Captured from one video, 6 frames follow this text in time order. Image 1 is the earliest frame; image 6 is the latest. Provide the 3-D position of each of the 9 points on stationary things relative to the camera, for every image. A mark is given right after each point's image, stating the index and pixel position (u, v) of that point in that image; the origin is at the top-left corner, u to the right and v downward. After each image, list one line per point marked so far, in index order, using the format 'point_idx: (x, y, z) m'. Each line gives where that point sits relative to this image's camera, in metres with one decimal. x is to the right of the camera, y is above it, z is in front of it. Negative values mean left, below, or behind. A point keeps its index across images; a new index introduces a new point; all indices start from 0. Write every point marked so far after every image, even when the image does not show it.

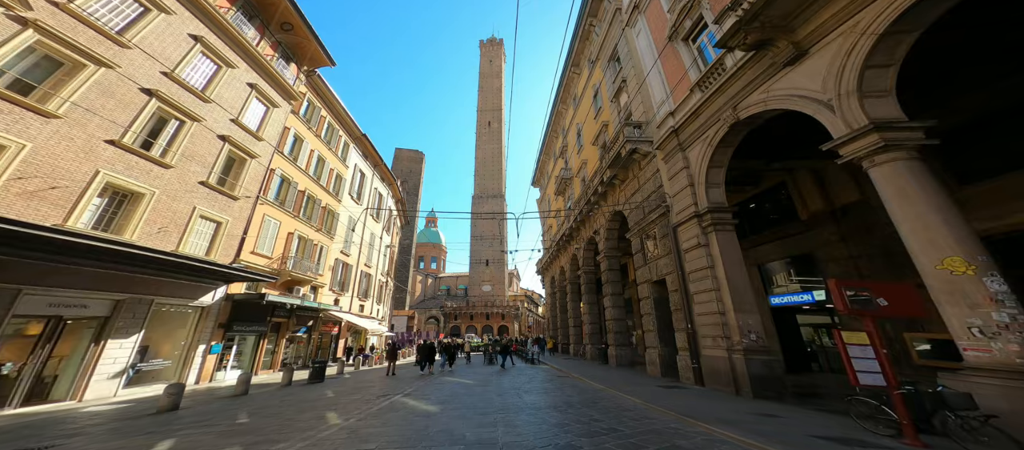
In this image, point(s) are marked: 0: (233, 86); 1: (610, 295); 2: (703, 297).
0: (-12.0, +5.8, +14.0) m
1: (+4.8, -3.5, +16.3) m
2: (+4.9, -1.9, +8.4) m
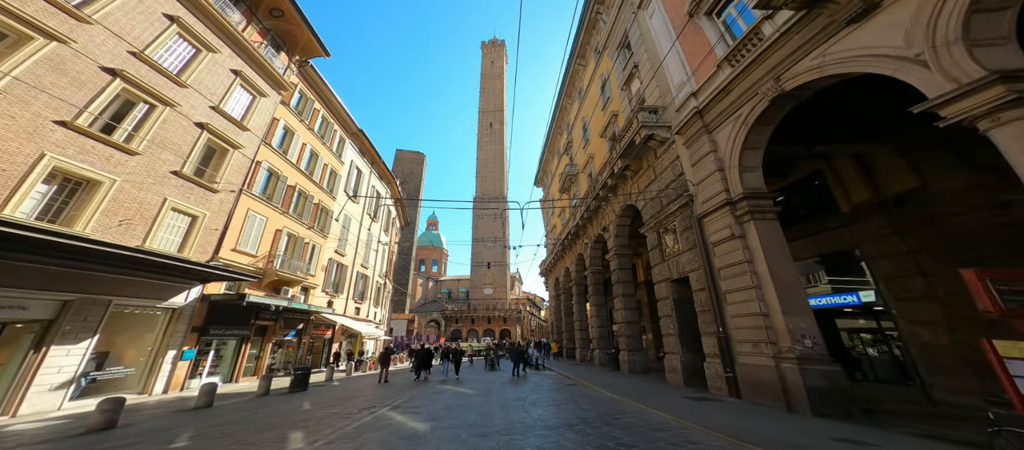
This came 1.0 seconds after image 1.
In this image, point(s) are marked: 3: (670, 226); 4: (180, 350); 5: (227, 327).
0: (-11.9, +6.0, +13.0) m
1: (+5.0, -3.3, +15.1) m
2: (+5.0, -1.6, +7.3) m
3: (+5.2, -0.1, +10.8) m
4: (-10.5, -4.0, +10.3) m
5: (-10.3, -3.6, +11.7) m
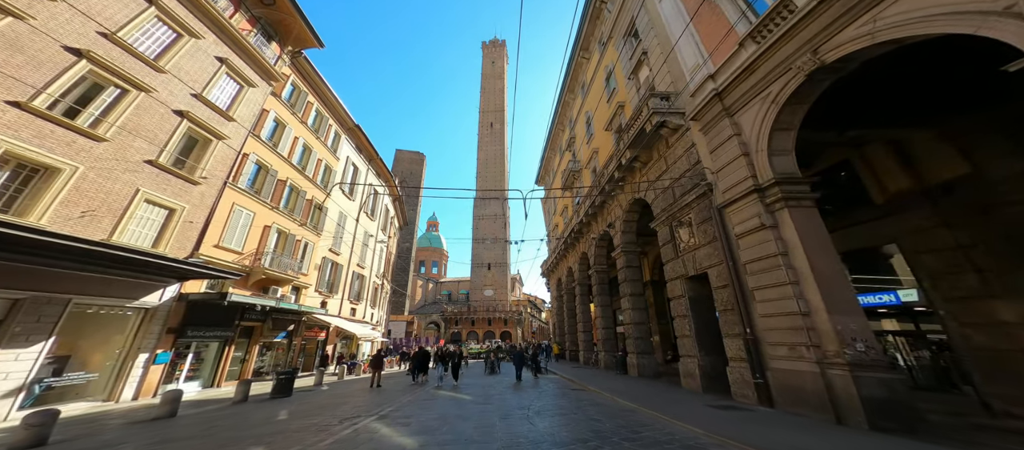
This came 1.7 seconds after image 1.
0: (-11.8, +6.2, +12.2) m
1: (+5.1, -3.1, +14.3) m
2: (+5.1, -1.4, +6.4) m
3: (+5.3, +0.2, +10.0) m
4: (-10.5, -3.7, +9.5) m
5: (-10.2, -3.4, +10.9) m
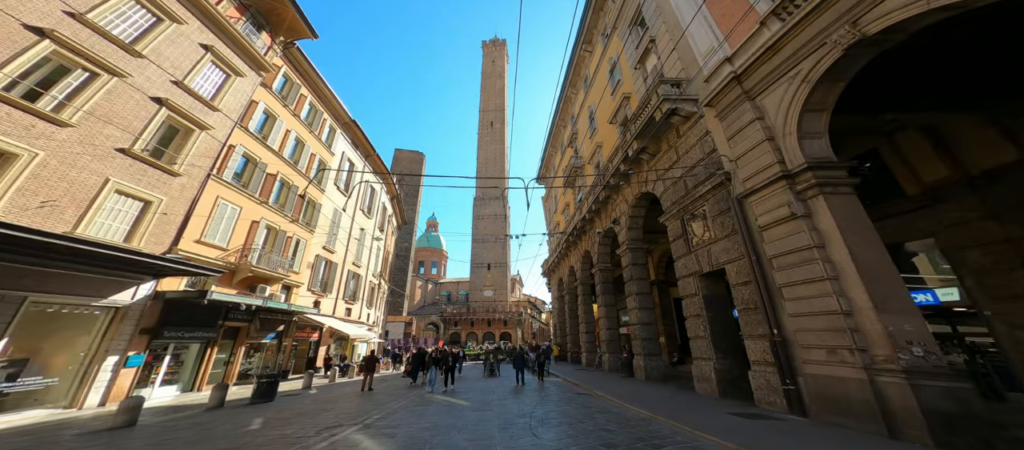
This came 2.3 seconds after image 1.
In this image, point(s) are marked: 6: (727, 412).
0: (-11.8, +6.4, +11.6) m
1: (+5.1, -2.9, +13.6) m
2: (+5.1, -1.2, +5.8) m
3: (+5.3, +0.4, +9.3) m
4: (-10.4, -3.5, +8.8) m
5: (-10.2, -3.2, +10.2) m
6: (+4.6, -4.0, +6.9) m
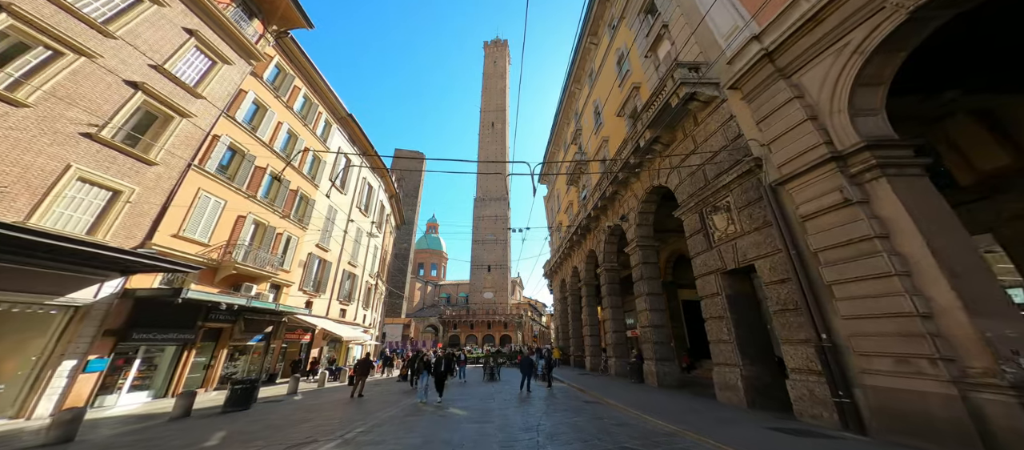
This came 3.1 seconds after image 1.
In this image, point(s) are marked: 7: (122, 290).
0: (-11.6, +6.6, +10.8) m
1: (+5.2, -2.7, +12.7) m
2: (+5.2, -1.0, +4.9) m
3: (+5.4, +0.6, +8.5) m
4: (-10.3, -3.3, +7.9) m
5: (-10.1, -3.0, +9.3) m
6: (+4.7, -3.8, +6.1) m
7: (-10.3, -1.7, +8.6) m
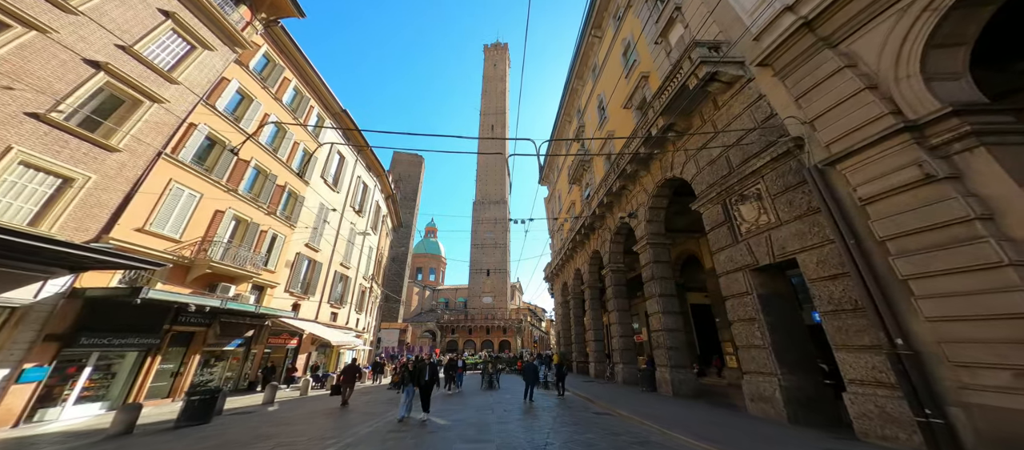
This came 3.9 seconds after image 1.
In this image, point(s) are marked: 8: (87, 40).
0: (-11.6, +6.8, +9.8) m
1: (+5.3, -2.6, +11.7) m
2: (+5.3, -0.7, +3.9) m
3: (+5.5, +0.8, +7.6) m
4: (-10.3, -3.1, +6.9) m
5: (-10.0, -2.8, +8.3) m
6: (+4.8, -3.5, +5.1) m
7: (-10.2, -1.5, +7.6) m
8: (-11.4, +5.1, +8.7) m
